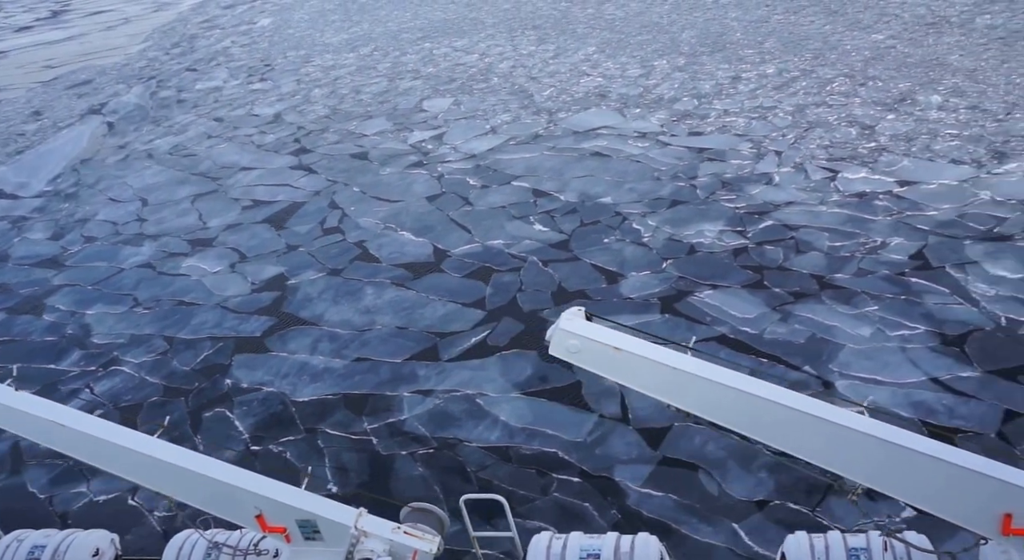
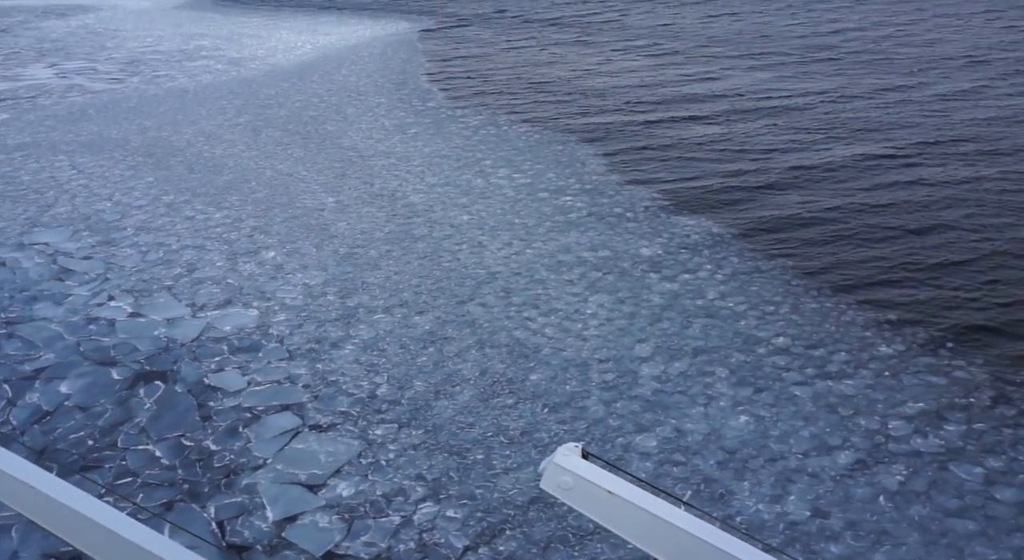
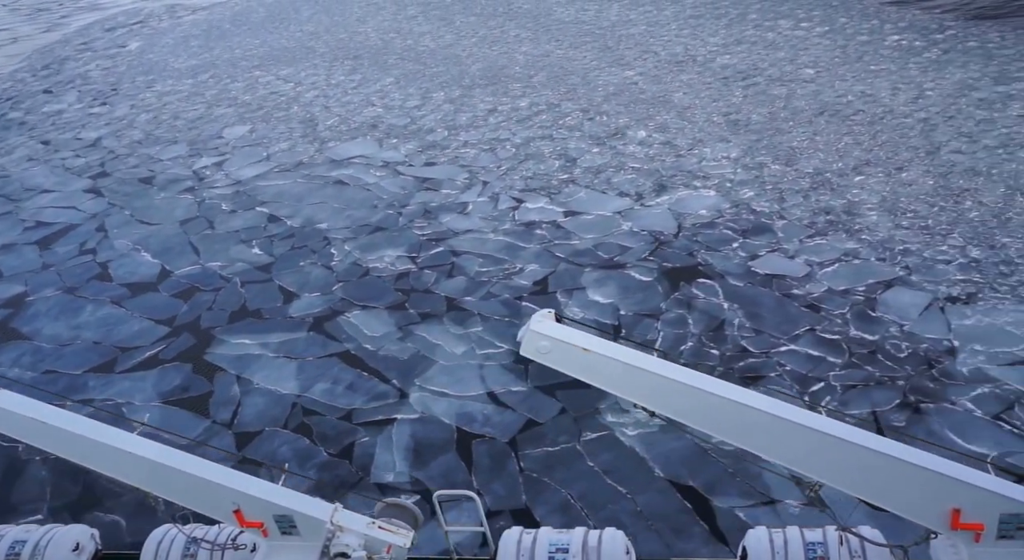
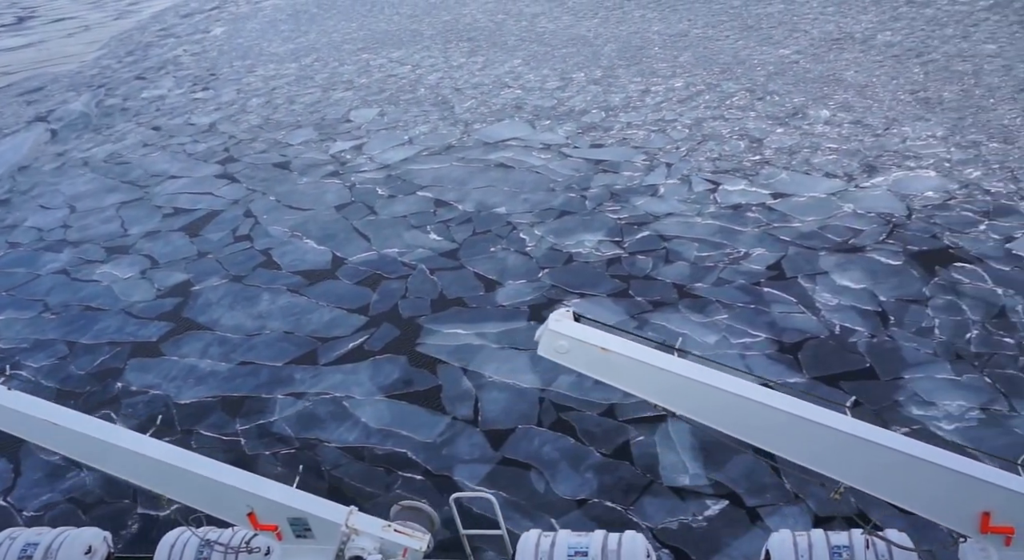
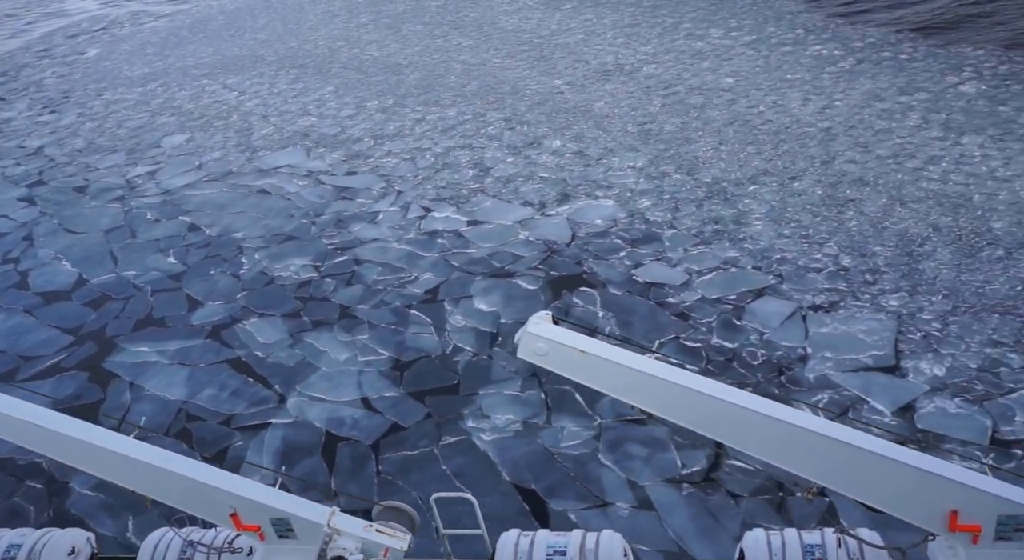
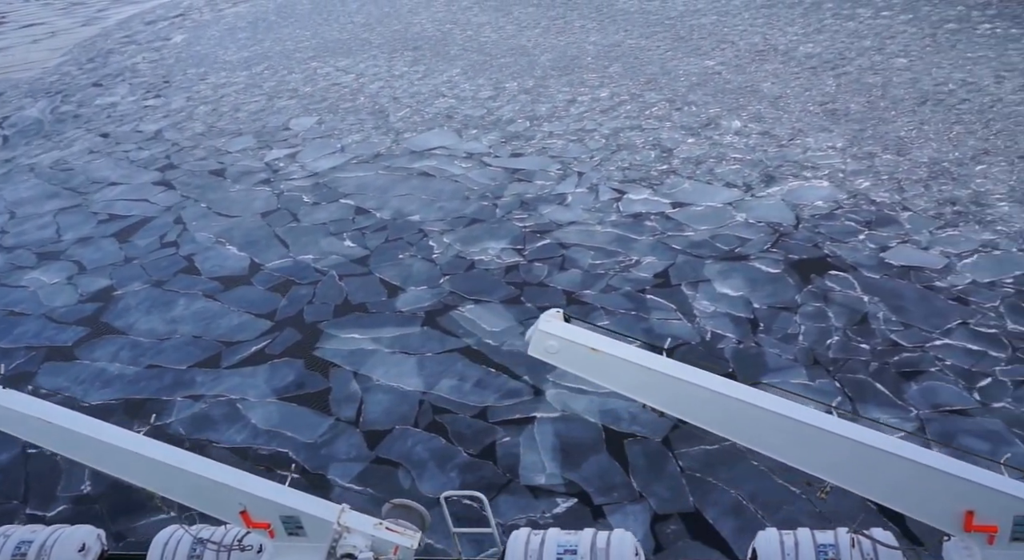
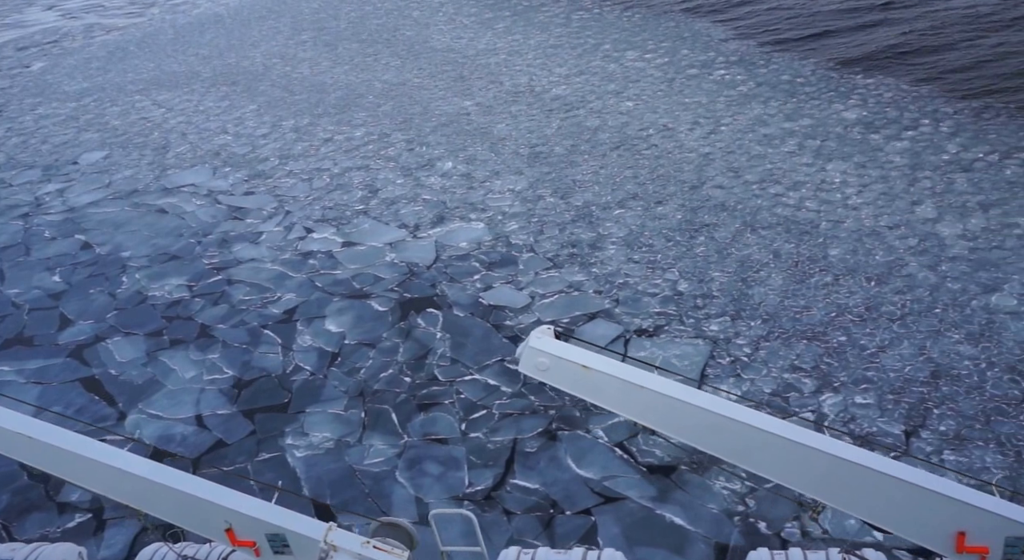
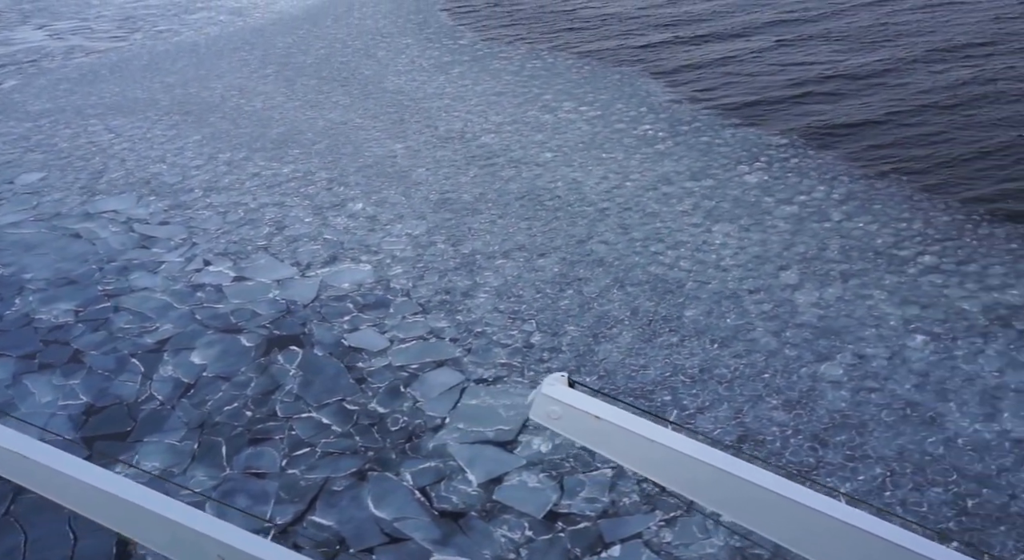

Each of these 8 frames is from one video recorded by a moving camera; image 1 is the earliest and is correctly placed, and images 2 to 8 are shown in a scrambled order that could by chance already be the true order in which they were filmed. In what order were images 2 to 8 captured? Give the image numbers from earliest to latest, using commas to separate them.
4, 6, 3, 5, 7, 8, 2
